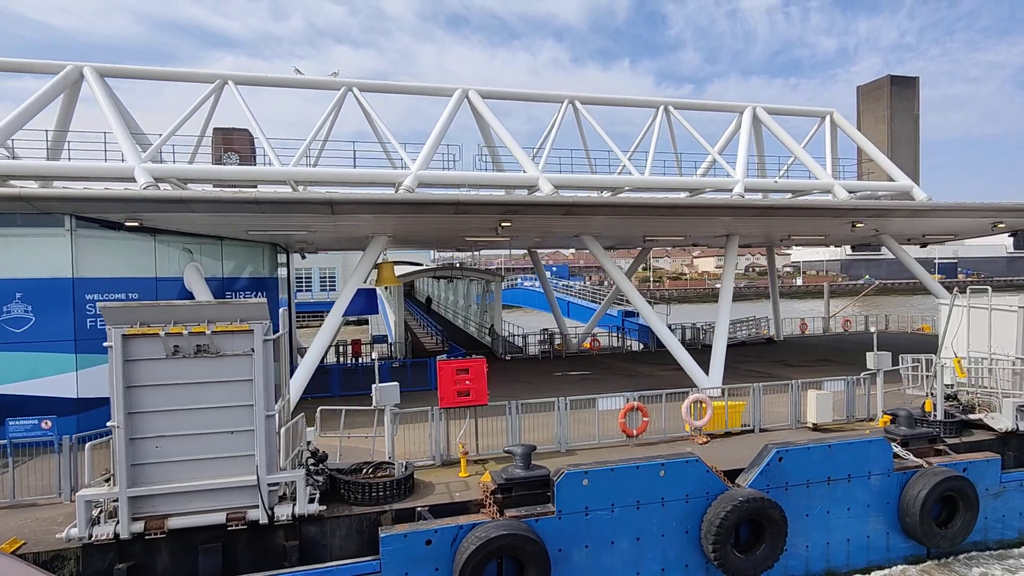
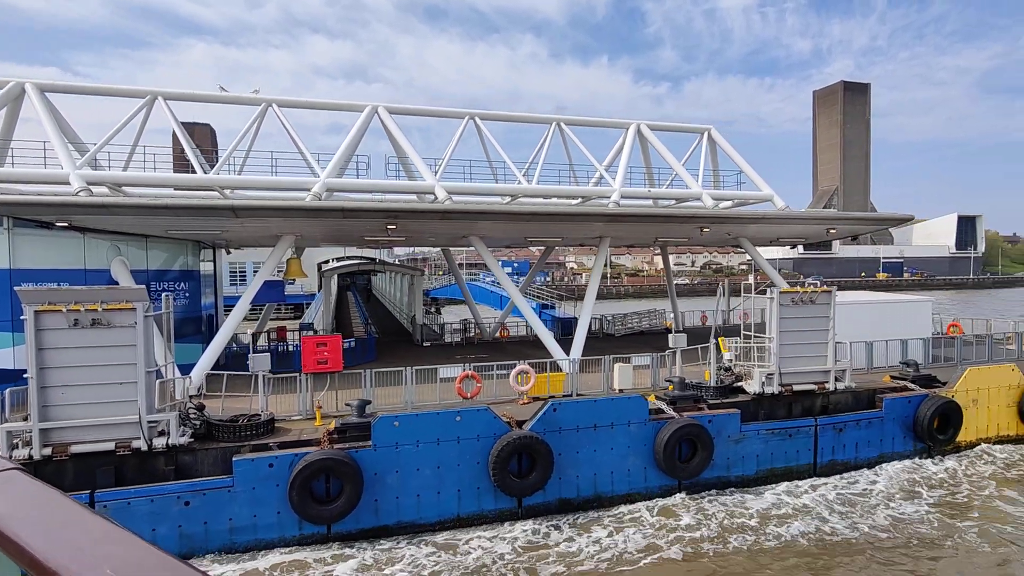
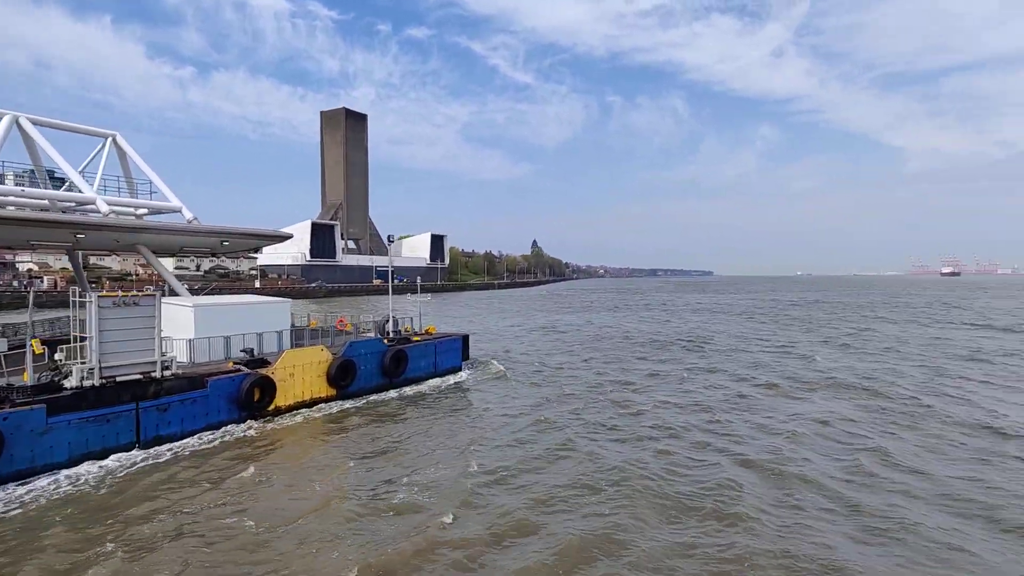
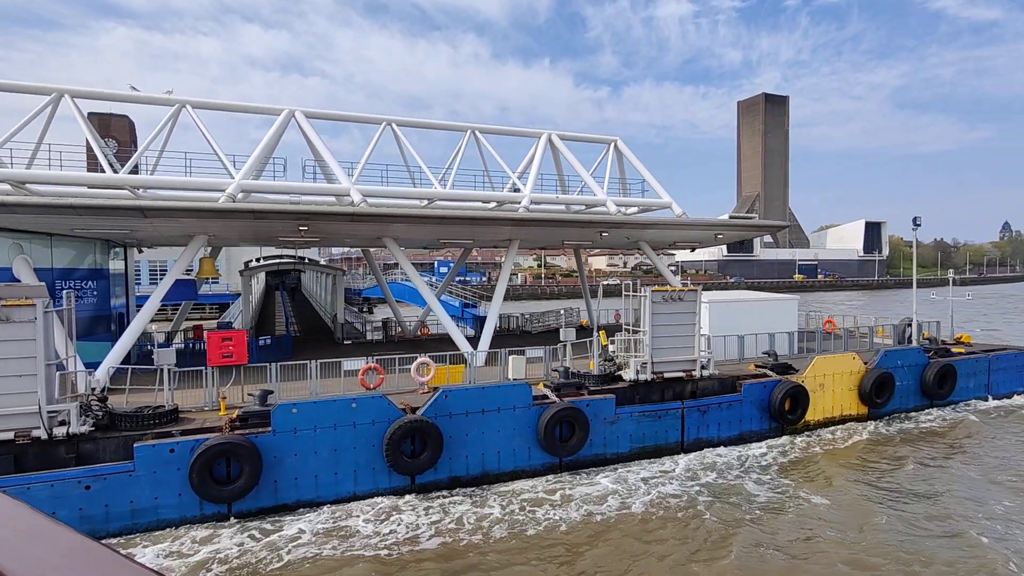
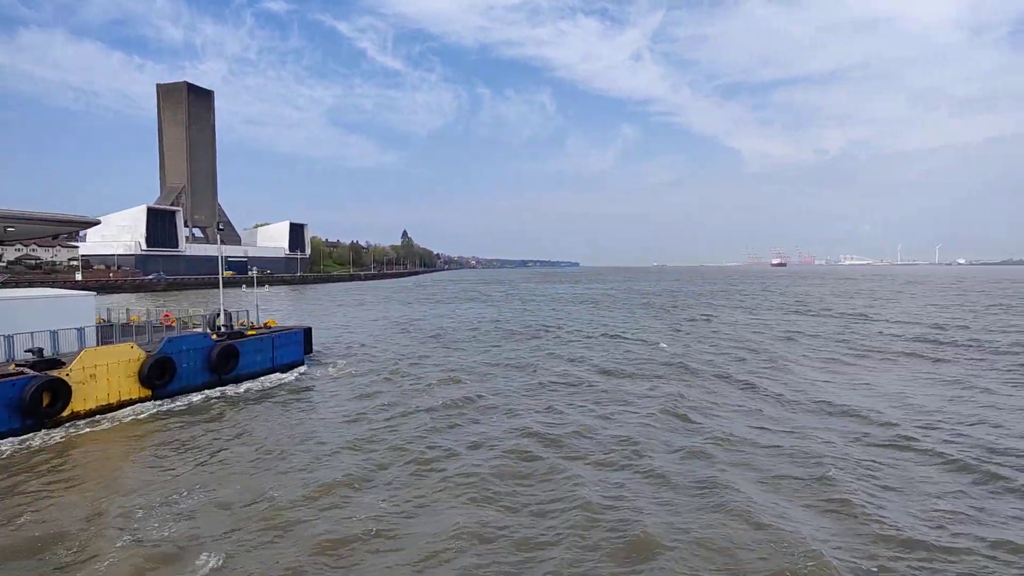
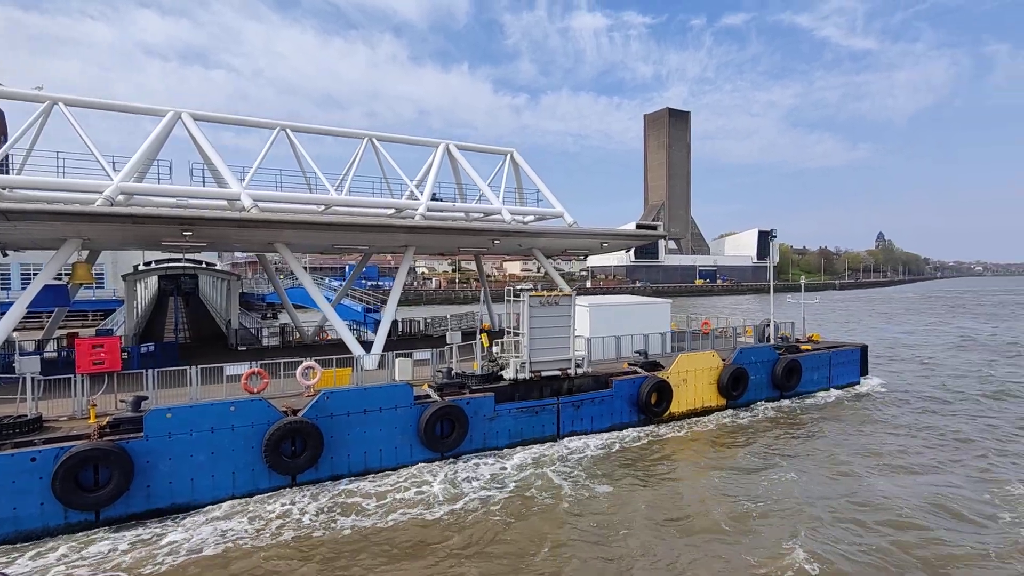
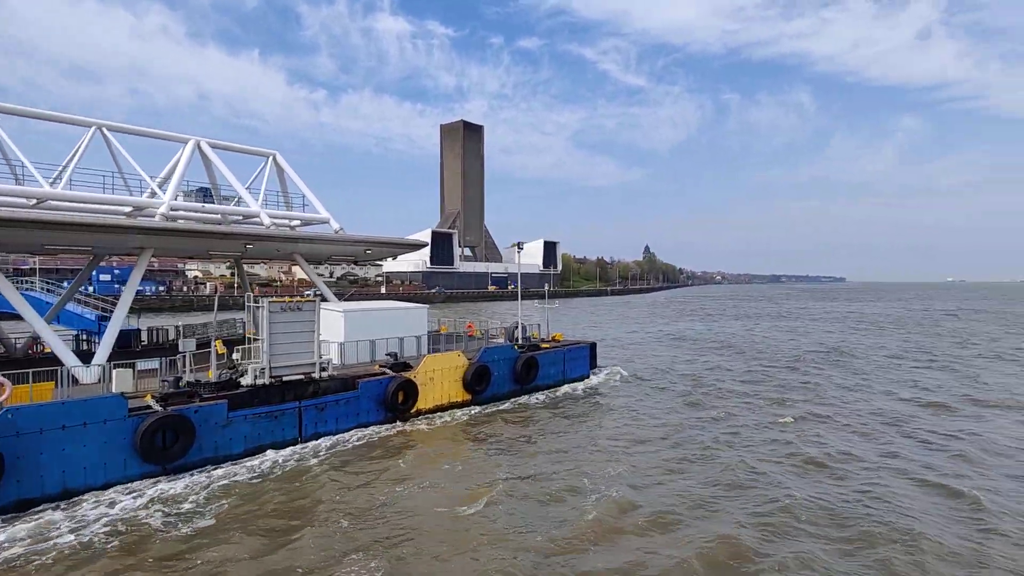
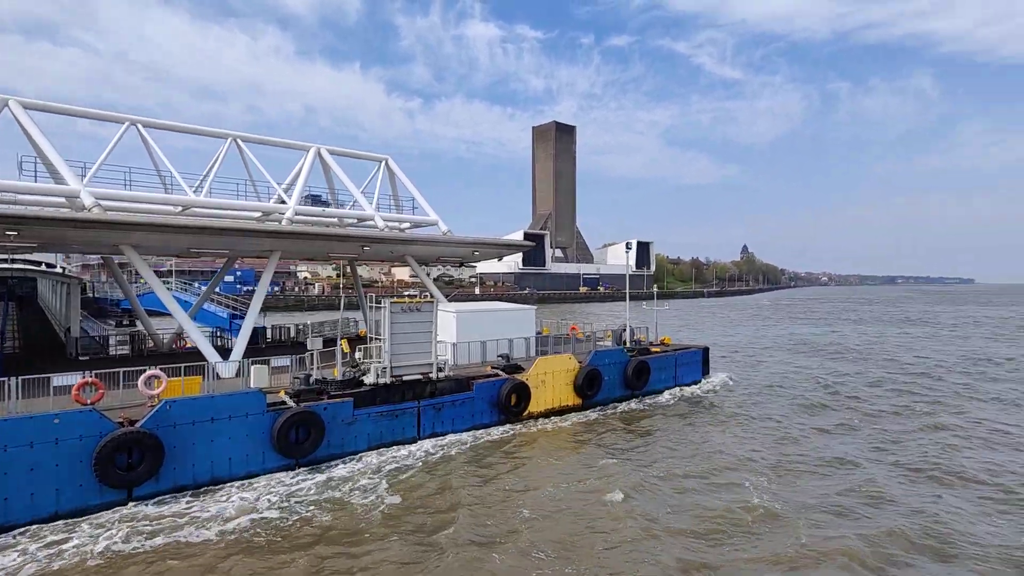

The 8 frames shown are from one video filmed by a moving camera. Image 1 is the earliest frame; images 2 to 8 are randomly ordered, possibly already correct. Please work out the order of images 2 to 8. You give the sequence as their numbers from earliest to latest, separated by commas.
2, 4, 6, 8, 7, 3, 5
